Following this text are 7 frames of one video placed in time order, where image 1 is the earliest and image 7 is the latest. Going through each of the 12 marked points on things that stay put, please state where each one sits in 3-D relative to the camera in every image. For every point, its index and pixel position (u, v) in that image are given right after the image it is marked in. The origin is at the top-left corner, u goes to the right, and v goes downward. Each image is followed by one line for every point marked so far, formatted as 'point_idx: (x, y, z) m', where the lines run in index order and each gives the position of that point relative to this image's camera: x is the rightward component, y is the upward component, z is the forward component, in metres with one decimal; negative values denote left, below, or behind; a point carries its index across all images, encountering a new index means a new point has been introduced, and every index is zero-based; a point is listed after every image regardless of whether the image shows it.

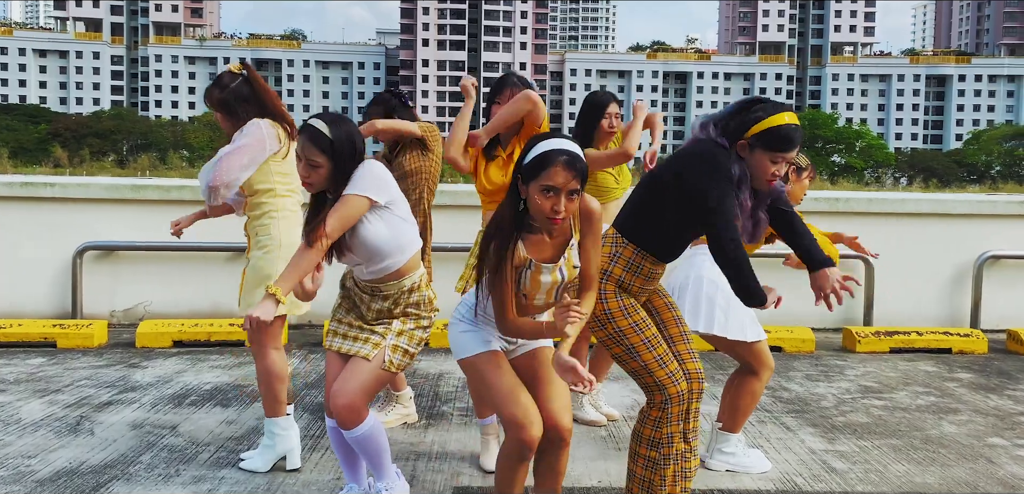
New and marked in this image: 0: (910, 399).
0: (+2.1, -0.8, +4.4) m
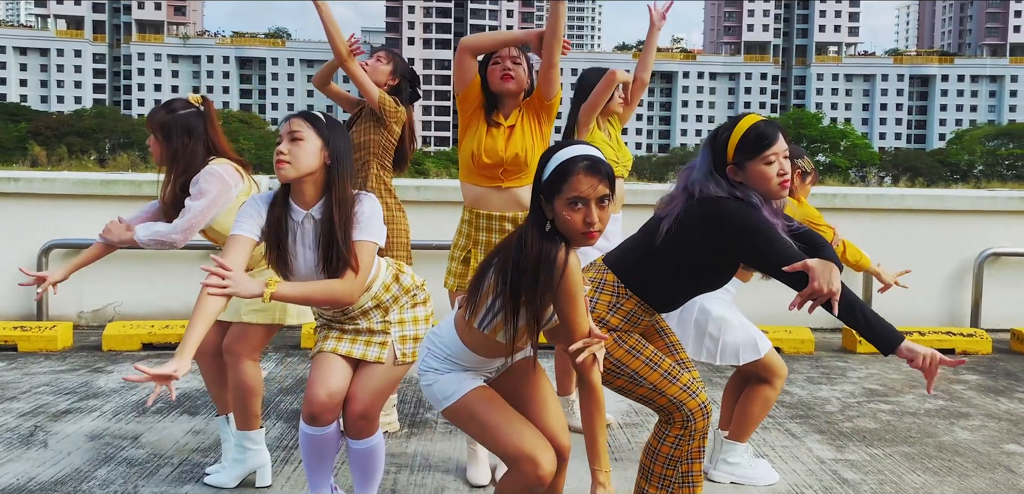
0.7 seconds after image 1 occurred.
0: (+2.0, -0.8, +4.2) m
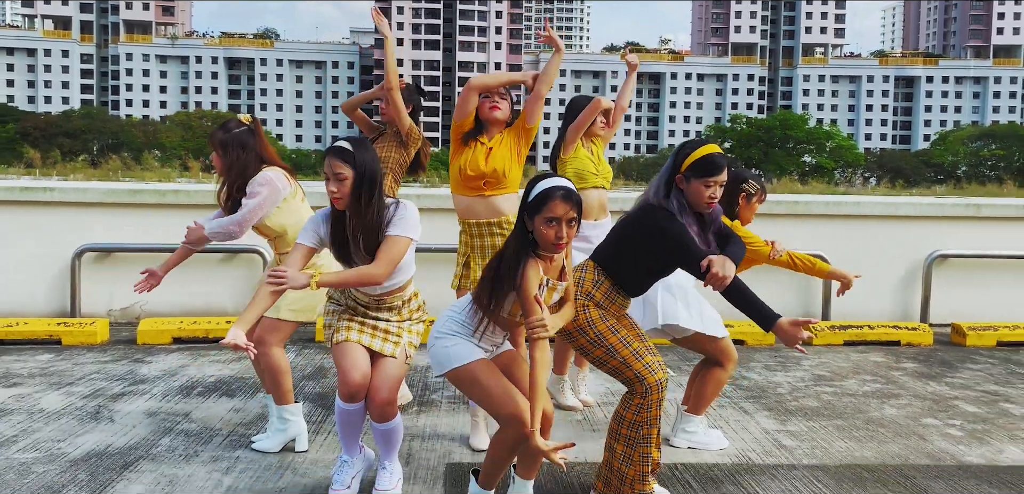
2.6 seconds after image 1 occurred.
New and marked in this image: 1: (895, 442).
0: (+2.0, -0.8, +4.8) m
1: (+1.7, -0.9, +3.8) m
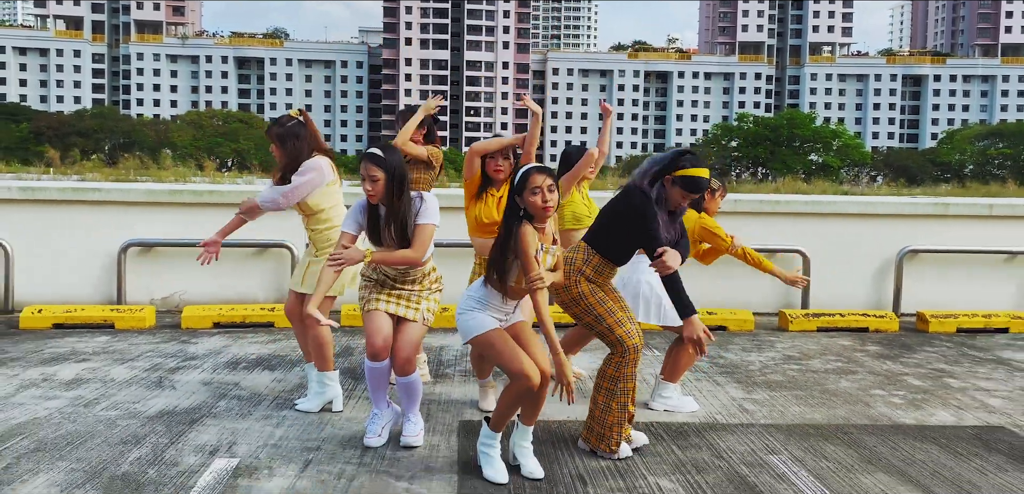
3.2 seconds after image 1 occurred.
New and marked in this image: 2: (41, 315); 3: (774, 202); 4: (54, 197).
0: (+2.0, -0.8, +5.5) m
1: (+1.7, -0.8, +4.4) m
2: (-3.4, -0.5, +6.2) m
3: (+2.3, +0.4, +7.5) m
4: (-3.8, +0.4, +7.0) m
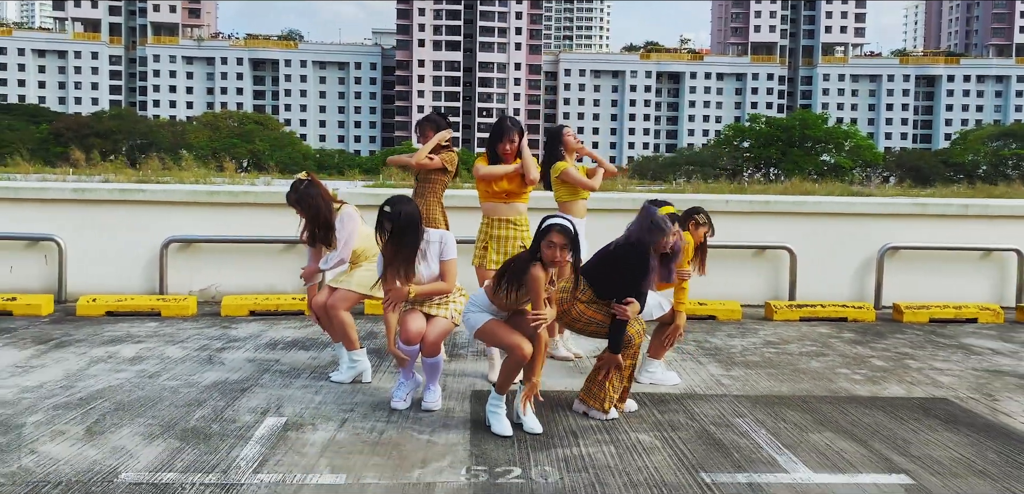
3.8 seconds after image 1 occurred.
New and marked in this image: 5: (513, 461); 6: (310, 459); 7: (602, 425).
0: (+2.0, -0.7, +6.1) m
1: (+1.8, -0.8, +5.1) m
2: (-3.4, -0.5, +6.9) m
3: (+2.4, +0.4, +8.1) m
4: (-3.7, +0.5, +7.7) m
5: (0.0, -0.9, +3.5) m
6: (-0.8, -0.9, +3.5) m
7: (+0.4, -0.9, +4.1) m
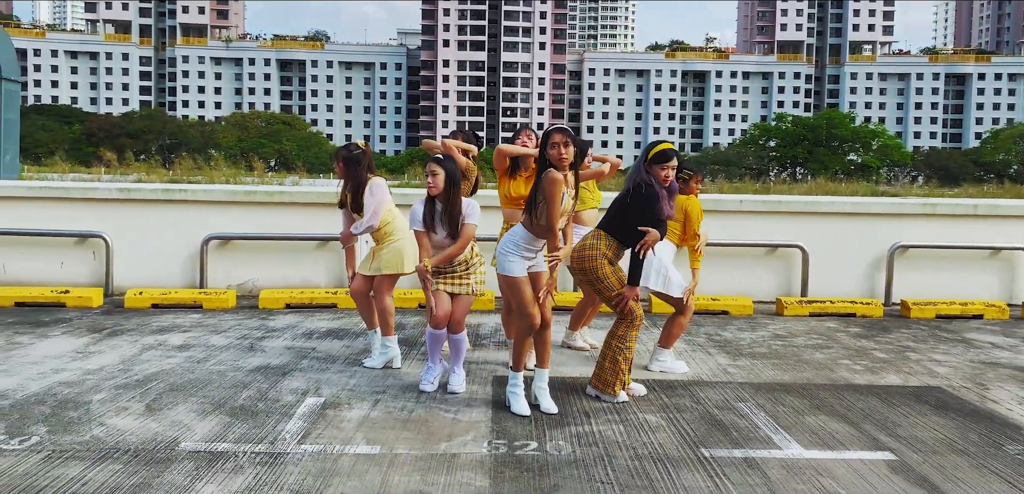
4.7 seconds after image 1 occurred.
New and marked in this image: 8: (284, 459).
0: (+2.2, -0.7, +6.4) m
1: (+1.9, -0.8, +5.4) m
2: (-3.2, -0.4, +7.4) m
3: (+2.6, +0.4, +8.4) m
4: (-3.5, +0.5, +8.2) m
5: (+0.1, -0.9, +3.9) m
6: (-0.8, -0.9, +3.9) m
7: (+0.5, -0.8, +4.4) m
8: (-1.0, -0.9, +3.5) m
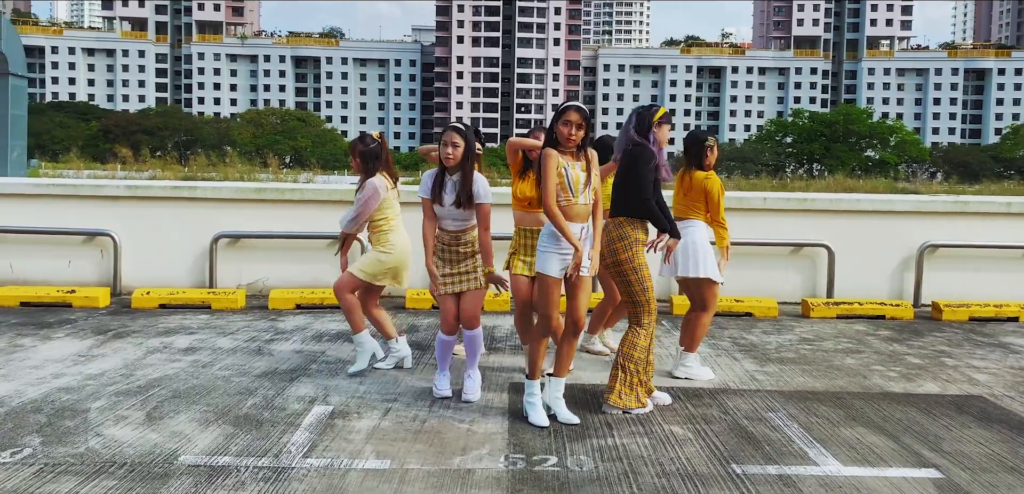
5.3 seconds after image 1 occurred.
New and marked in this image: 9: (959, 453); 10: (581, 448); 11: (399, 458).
0: (+2.3, -0.7, +6.1) m
1: (+2.0, -0.8, +5.1) m
2: (-3.1, -0.4, +7.2) m
3: (+2.8, +0.4, +8.1) m
4: (-3.4, +0.5, +8.0) m
5: (+0.2, -0.9, +3.7) m
6: (-0.7, -0.9, +3.7) m
7: (+0.6, -0.8, +4.2) m
8: (-0.9, -0.9, +3.3) m
9: (+2.0, -0.9, +3.8) m
10: (+0.3, -0.9, +3.7) m
11: (-0.5, -0.9, +3.6) m
